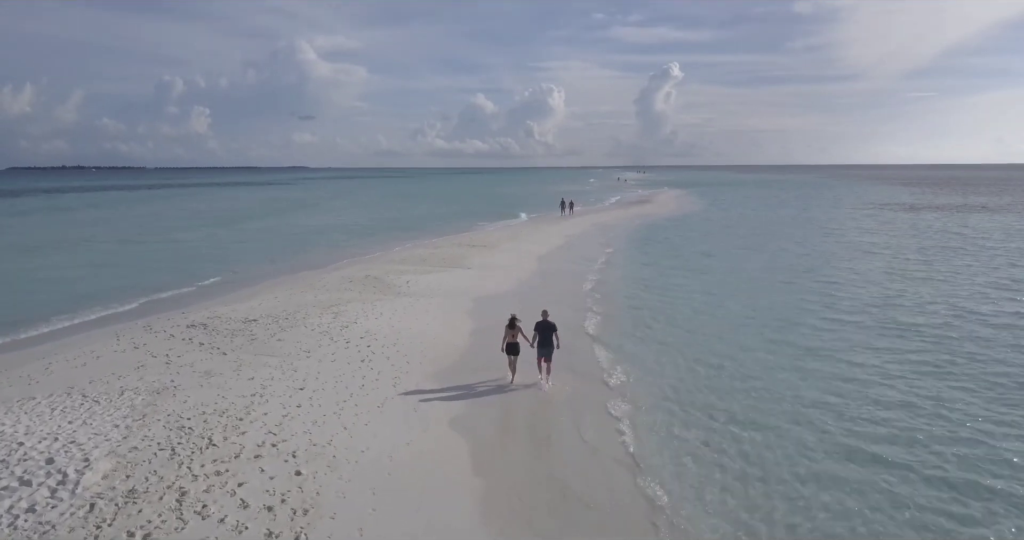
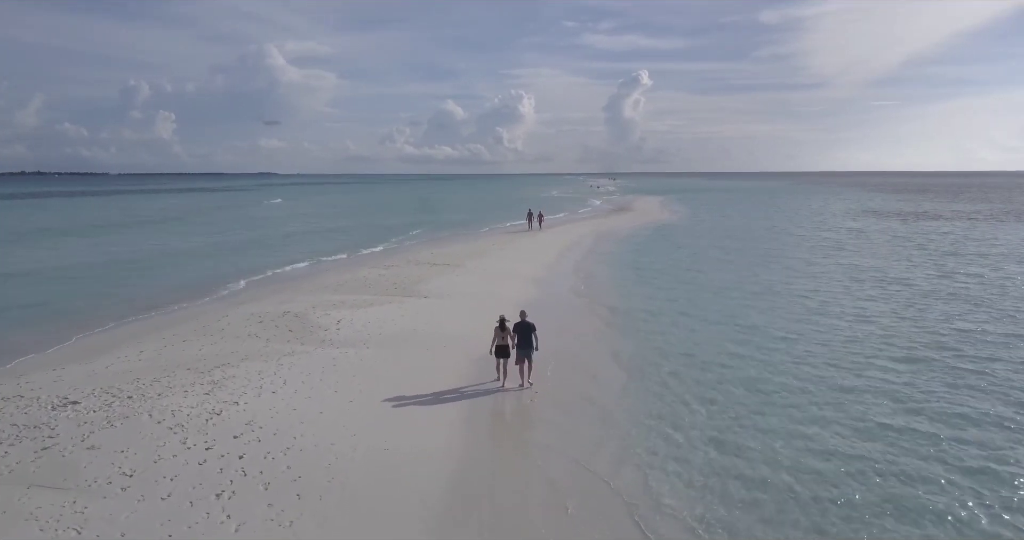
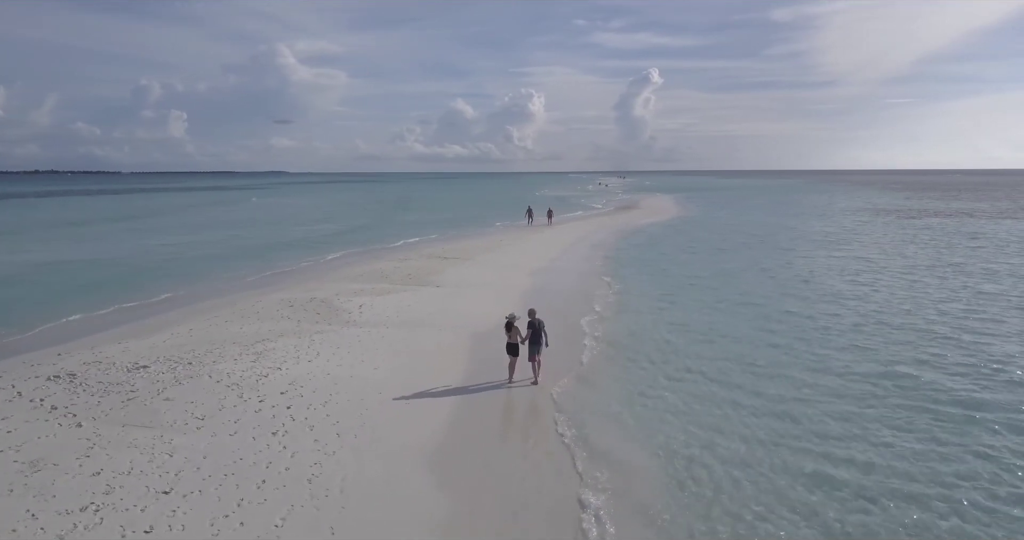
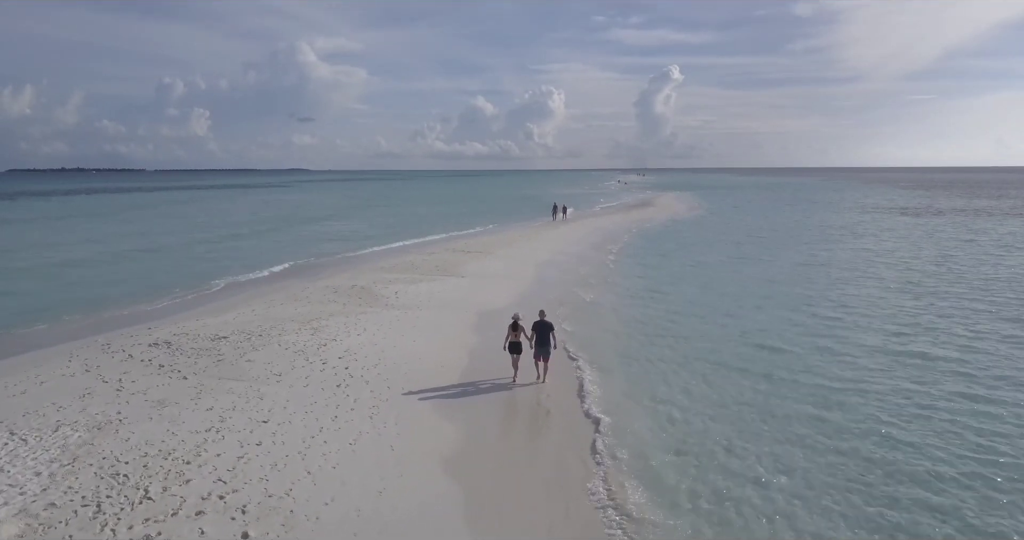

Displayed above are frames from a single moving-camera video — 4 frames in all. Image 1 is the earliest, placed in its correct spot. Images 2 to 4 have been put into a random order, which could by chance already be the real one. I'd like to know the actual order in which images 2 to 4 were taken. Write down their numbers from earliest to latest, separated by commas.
4, 3, 2
